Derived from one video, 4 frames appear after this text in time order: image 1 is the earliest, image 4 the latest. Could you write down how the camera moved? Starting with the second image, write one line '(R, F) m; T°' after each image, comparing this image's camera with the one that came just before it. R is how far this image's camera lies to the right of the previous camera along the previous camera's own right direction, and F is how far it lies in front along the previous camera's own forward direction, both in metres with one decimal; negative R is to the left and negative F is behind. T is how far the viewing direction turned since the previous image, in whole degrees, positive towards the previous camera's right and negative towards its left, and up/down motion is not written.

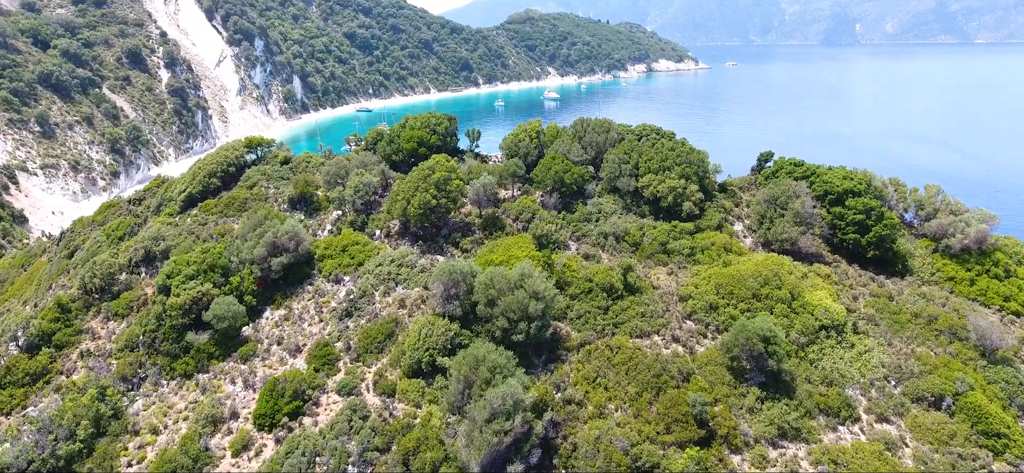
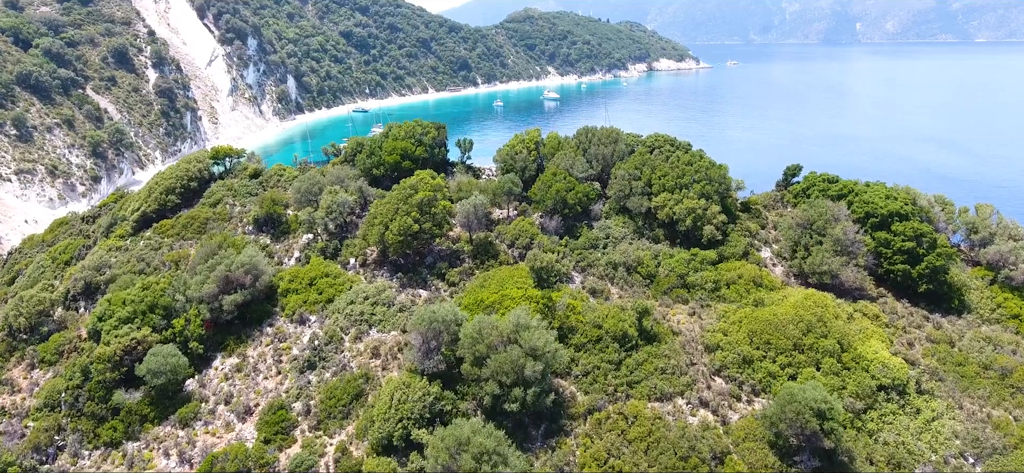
(+0.4, +7.7) m; 0°
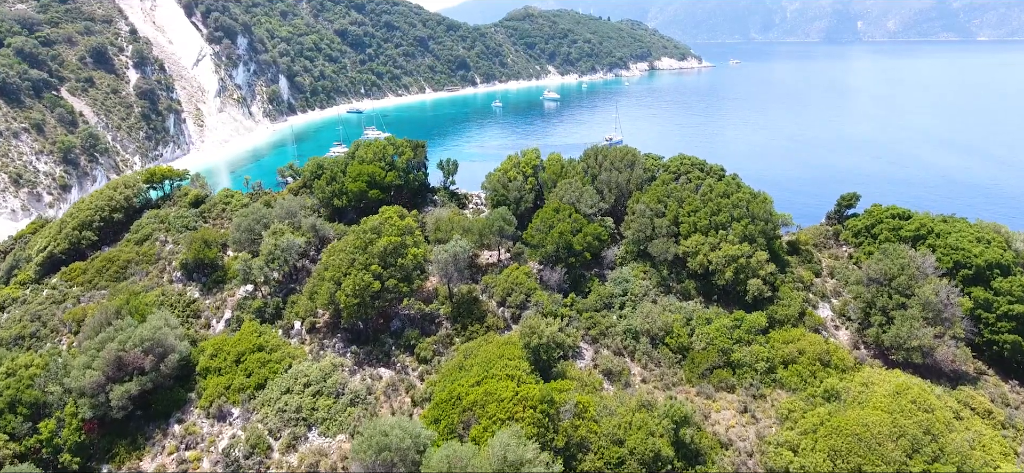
(+0.6, +11.3) m; 0°
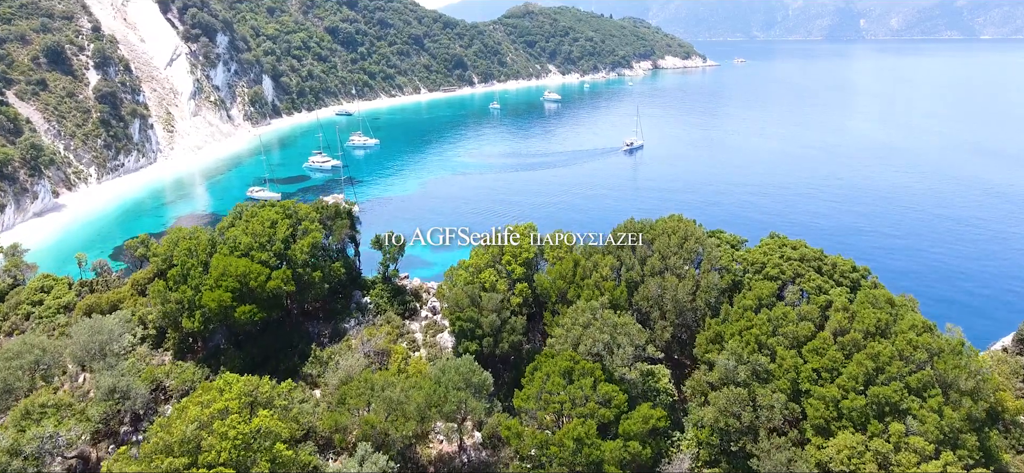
(+1.1, +20.9) m; 0°
